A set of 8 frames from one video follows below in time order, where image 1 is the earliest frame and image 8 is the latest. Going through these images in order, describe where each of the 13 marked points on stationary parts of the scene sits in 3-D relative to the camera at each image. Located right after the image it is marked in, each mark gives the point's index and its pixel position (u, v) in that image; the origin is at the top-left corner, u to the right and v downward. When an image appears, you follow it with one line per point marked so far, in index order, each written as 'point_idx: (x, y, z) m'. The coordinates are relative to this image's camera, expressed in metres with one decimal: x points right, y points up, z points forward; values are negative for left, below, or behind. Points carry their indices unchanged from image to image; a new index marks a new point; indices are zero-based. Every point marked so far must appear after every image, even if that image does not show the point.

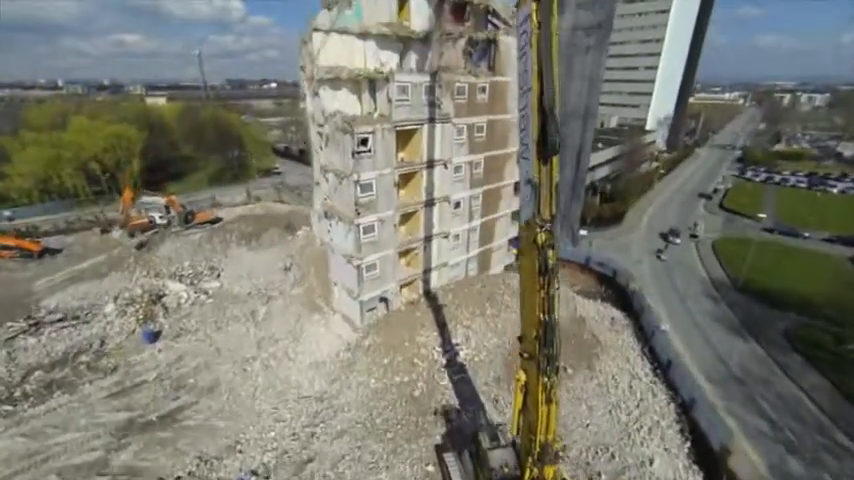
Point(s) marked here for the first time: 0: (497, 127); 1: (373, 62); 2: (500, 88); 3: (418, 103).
0: (+3.1, +4.8, +14.9) m
1: (-2.0, +6.5, +12.6) m
2: (+3.0, +6.2, +14.2) m
3: (-0.3, +4.6, +12.0) m
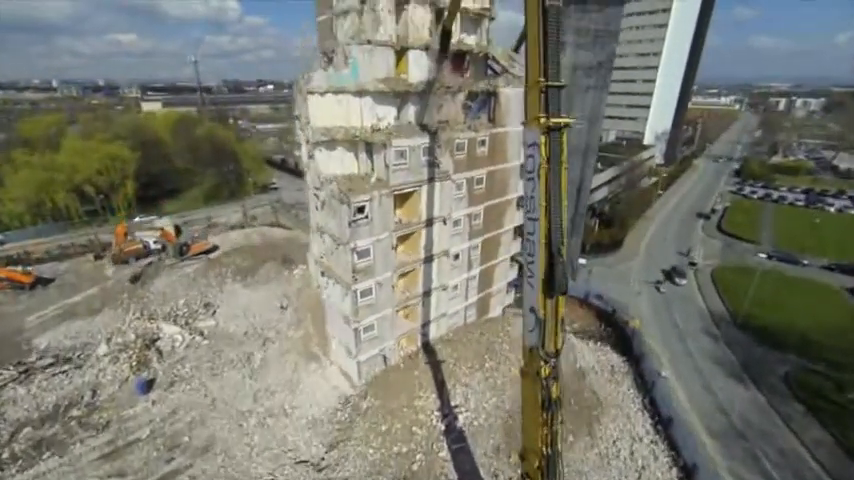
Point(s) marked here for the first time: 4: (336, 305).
0: (+3.0, +2.6, +14.7) m
1: (-2.1, +4.3, +12.4) m
2: (+3.0, +4.0, +14.0) m
3: (-0.4, +2.5, +11.8) m
4: (-3.4, -2.4, +12.8) m
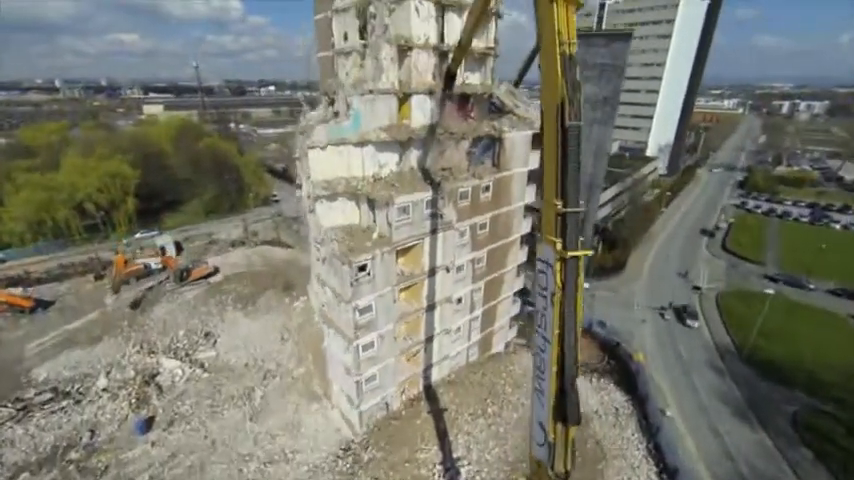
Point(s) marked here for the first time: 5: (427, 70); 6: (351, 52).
0: (+3.1, +0.8, +14.5) m
1: (-2.0, +2.5, +12.1) m
2: (+3.1, +2.2, +13.8) m
3: (-0.3, +0.7, +11.6) m
4: (-3.3, -4.2, +12.6) m
5: (0.0, +6.2, +12.6) m
6: (-3.0, +7.3, +13.5) m
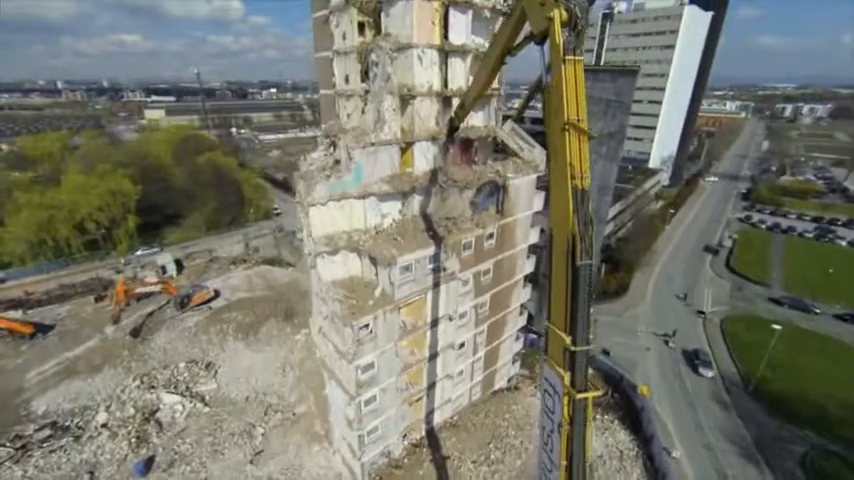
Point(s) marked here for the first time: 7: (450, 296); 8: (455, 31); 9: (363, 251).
0: (+3.2, -1.0, +14.3) m
1: (-1.9, +0.7, +12.0) m
2: (+3.2, +0.4, +13.6) m
3: (-0.2, -1.1, +11.4) m
4: (-3.2, -6.0, +12.4) m
5: (+0.1, +4.4, +12.4) m
6: (-2.9, +5.6, +13.3) m
7: (+0.8, -2.0, +12.6) m
8: (+1.0, +7.2, +11.9) m
9: (-2.1, -0.4, +11.4) m
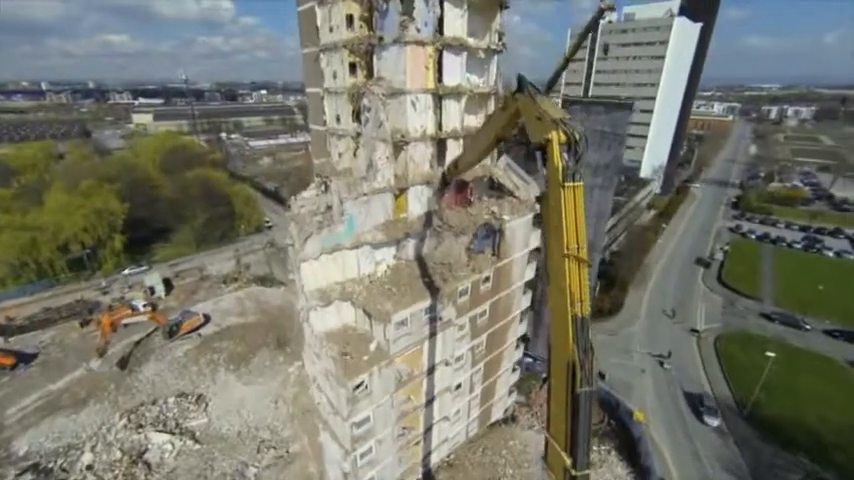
0: (+3.0, -2.6, +14.1) m
1: (-2.0, -0.9, +11.6) m
2: (+3.0, -1.2, +13.4) m
3: (-0.3, -2.7, +11.1) m
4: (-3.3, -7.6, +12.1) m
5: (-0.1, +2.7, +12.2) m
6: (-3.1, +3.9, +13.0) m
7: (+0.7, -3.6, +12.3) m
8: (+0.8, +5.6, +11.6) m
9: (-2.2, -2.0, +11.1) m
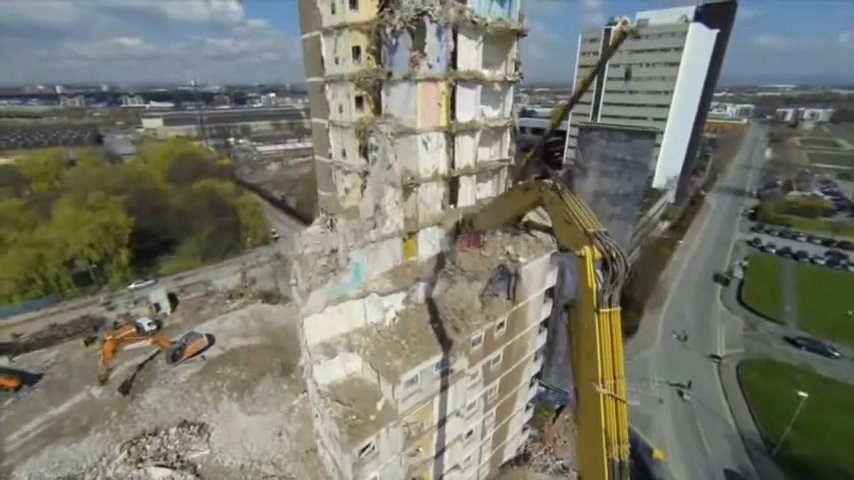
0: (+3.4, -4.1, +13.2) m
1: (-1.7, -2.4, +10.9) m
2: (+3.4, -2.7, +12.6) m
3: (0.0, -4.2, +10.3) m
4: (-2.9, -9.1, +11.4) m
5: (+0.3, +1.3, +11.4) m
6: (-2.7, +2.5, +12.3) m
7: (+1.0, -5.1, +11.6) m
8: (+1.1, +4.1, +10.9) m
9: (-1.9, -3.5, +10.4) m
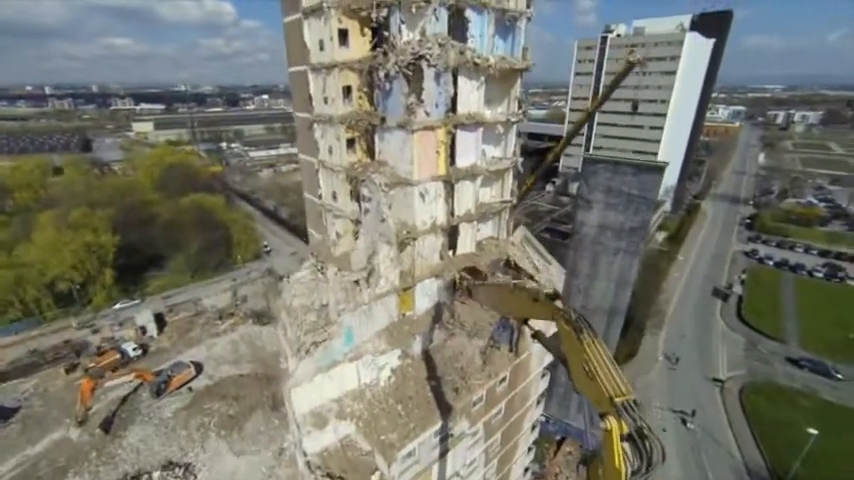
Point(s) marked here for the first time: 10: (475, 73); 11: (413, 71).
0: (+3.3, -5.7, +12.5) m
1: (-1.7, -4.0, +10.1) m
2: (+3.3, -4.3, +11.8) m
3: (0.0, -5.8, +9.5) m
4: (-3.0, -10.7, +10.5) m
5: (+0.2, -0.3, +10.6) m
6: (-2.8, +0.8, +11.5) m
7: (+1.0, -6.7, +10.8) m
8: (+1.0, +2.5, +10.1) m
9: (-2.0, -5.1, +9.6) m
10: (+1.3, +4.6, +9.5) m
11: (-0.3, +4.3, +8.7) m
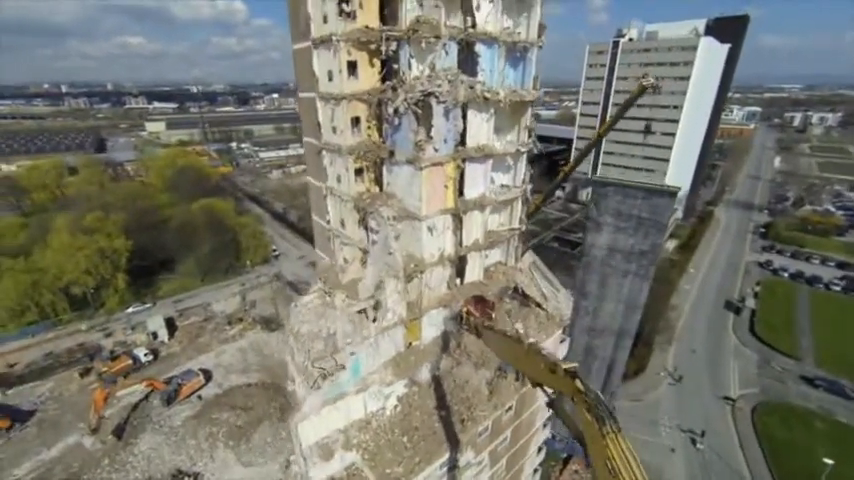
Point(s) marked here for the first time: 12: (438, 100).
0: (+3.5, -6.6, +12.4) m
1: (-1.6, -4.9, +10.1) m
2: (+3.5, -5.2, +11.7) m
3: (+0.1, -6.8, +9.5) m
4: (-2.9, -11.6, +10.6) m
5: (+0.4, -1.3, +10.6) m
6: (-2.5, -0.1, +11.5) m
7: (+1.1, -7.7, +10.7) m
8: (+1.3, +1.6, +10.0) m
9: (-1.8, -6.0, +9.6) m
10: (+1.6, +3.6, +9.4) m
11: (-0.1, +3.3, +8.7) m
12: (+0.3, +3.5, +8.5) m
